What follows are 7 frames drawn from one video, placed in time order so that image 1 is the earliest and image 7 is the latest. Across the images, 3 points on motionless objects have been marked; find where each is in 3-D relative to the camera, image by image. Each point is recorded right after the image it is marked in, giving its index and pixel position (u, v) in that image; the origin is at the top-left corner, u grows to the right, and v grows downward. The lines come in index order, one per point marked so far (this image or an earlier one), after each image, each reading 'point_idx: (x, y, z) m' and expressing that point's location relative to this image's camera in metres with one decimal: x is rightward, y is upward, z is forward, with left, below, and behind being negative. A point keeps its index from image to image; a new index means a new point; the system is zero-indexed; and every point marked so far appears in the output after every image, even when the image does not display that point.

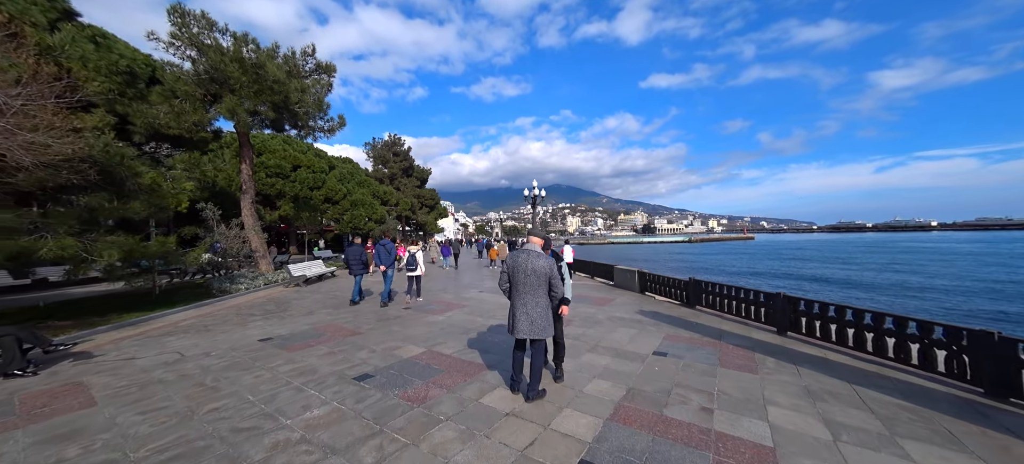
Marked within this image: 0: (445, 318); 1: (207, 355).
0: (-1.4, -1.8, +7.2) m
1: (-4.1, -1.7, +4.7) m
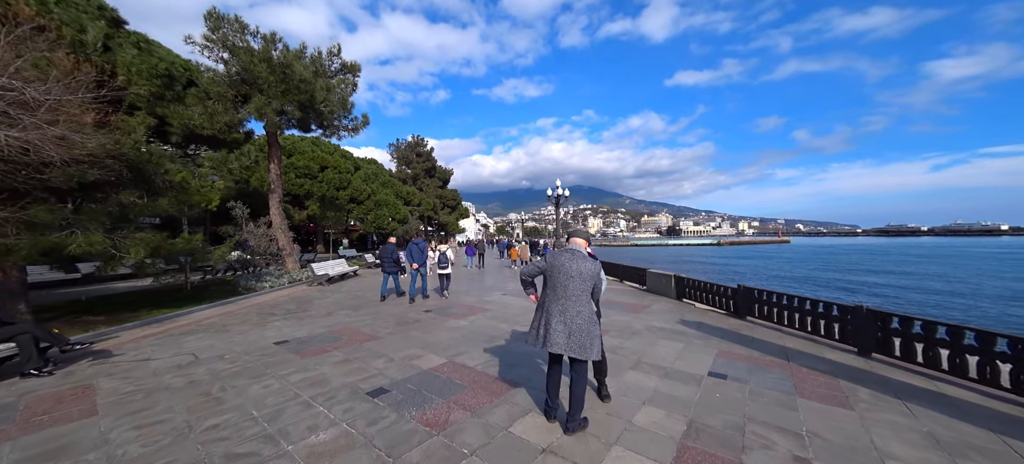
0: (-0.8, -1.8, +6.8) m
1: (-3.7, -1.6, +4.5) m
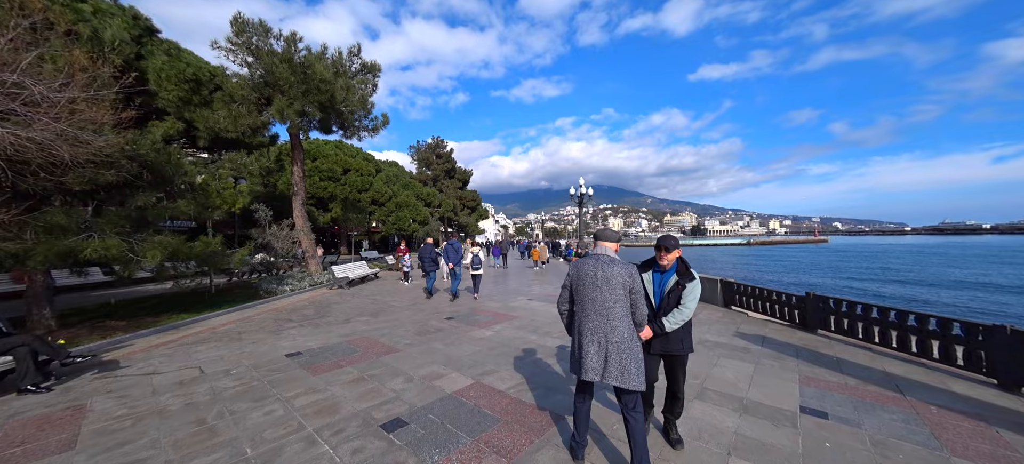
0: (-0.3, -1.8, +6.3) m
1: (-3.3, -1.7, +4.0) m
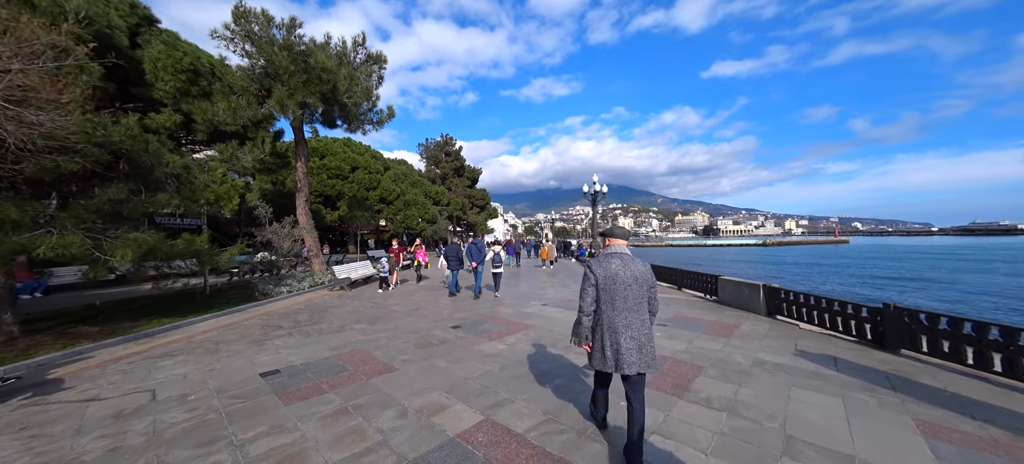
0: (-0.1, -1.8, +5.4) m
1: (-3.1, -1.6, +3.3) m
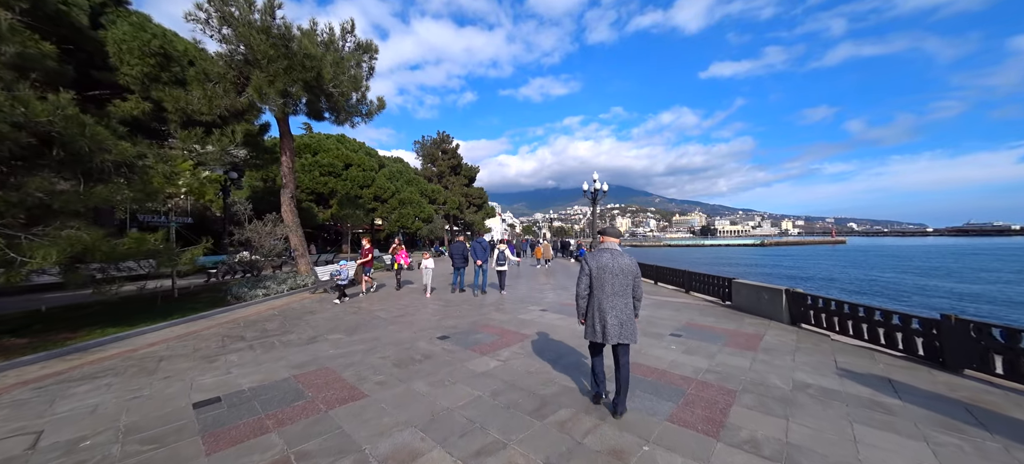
0: (-0.1, -1.8, +4.7) m
1: (-3.2, -1.6, +2.5) m
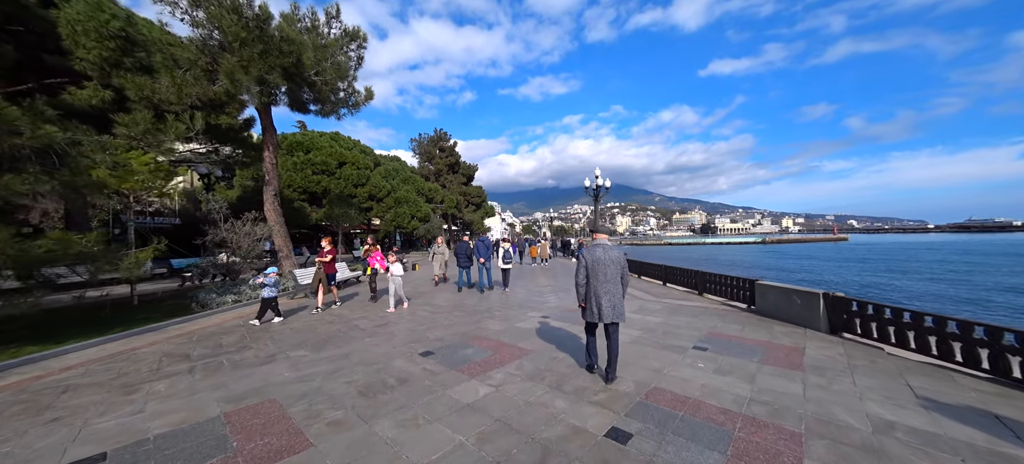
0: (-0.2, -1.7, +3.7) m
1: (-3.2, -1.6, +1.6) m
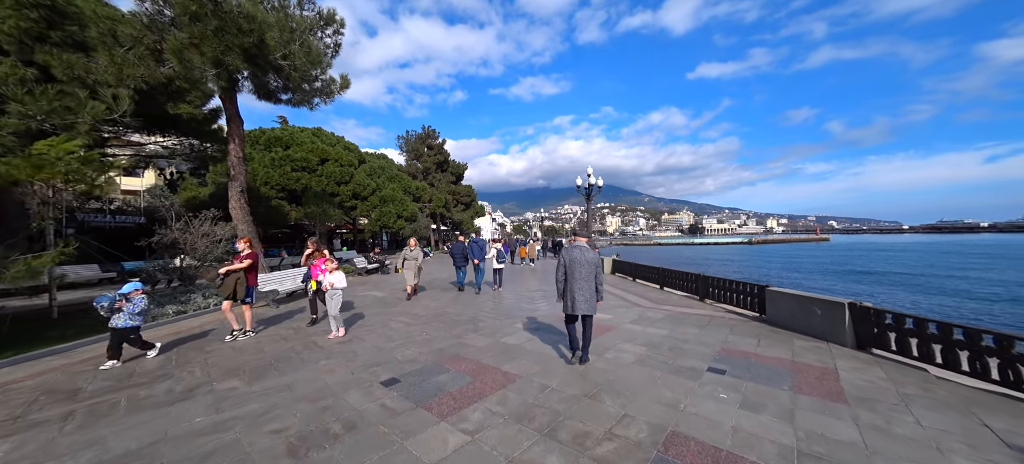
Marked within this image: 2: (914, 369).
0: (-0.4, -1.7, +2.9) m
1: (-3.4, -1.6, +0.6) m
2: (+5.1, -1.7, +4.5) m
